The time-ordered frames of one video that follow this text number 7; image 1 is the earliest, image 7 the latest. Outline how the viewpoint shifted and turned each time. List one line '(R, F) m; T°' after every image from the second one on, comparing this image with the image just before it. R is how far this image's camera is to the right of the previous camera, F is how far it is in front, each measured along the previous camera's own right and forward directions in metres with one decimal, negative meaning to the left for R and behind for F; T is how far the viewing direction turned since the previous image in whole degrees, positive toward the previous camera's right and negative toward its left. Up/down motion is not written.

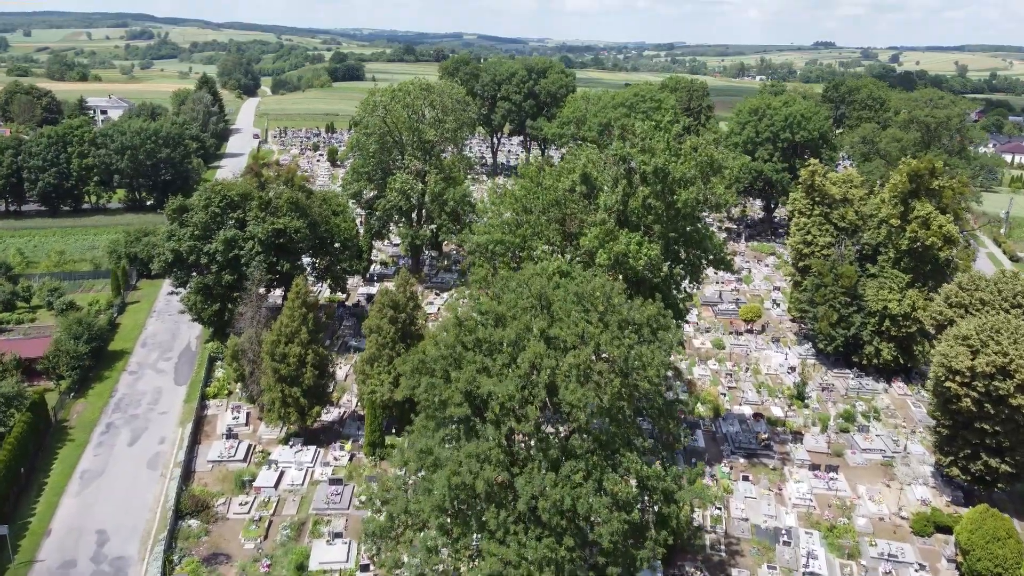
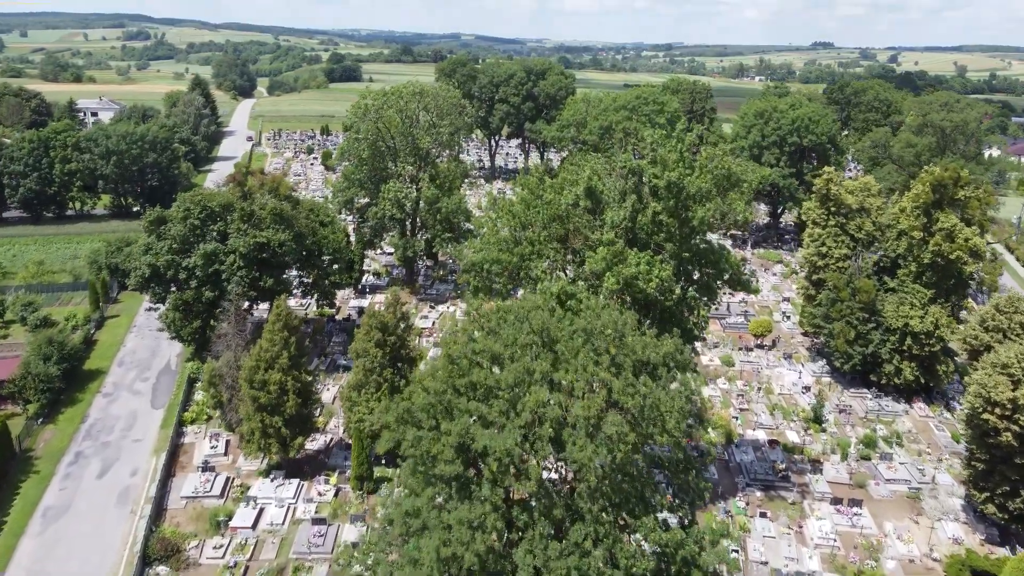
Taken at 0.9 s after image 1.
(0.0, +1.9) m; 0°
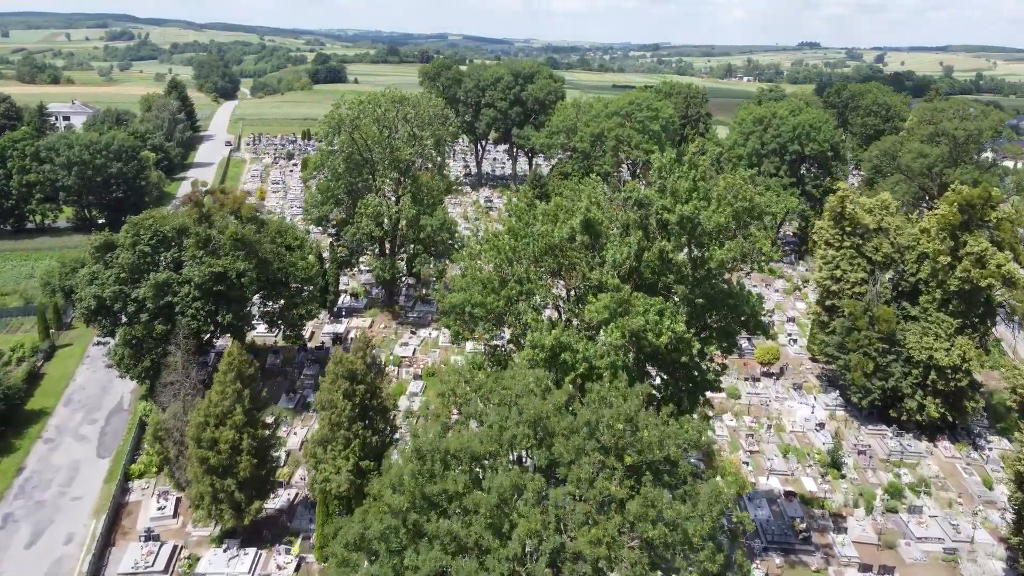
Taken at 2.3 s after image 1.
(+0.1, +3.0) m; +1°
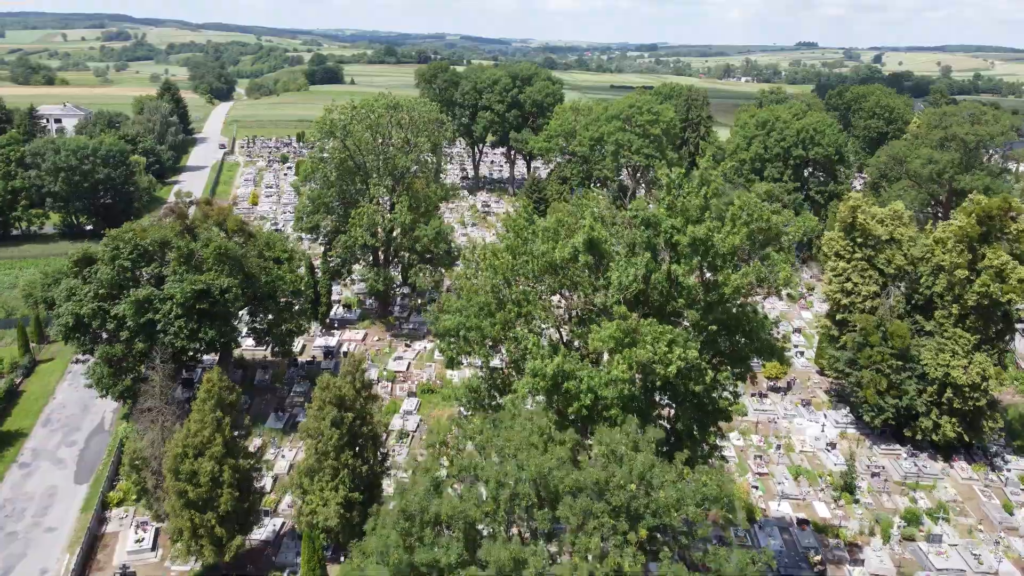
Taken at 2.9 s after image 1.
(0.0, +1.3) m; 0°
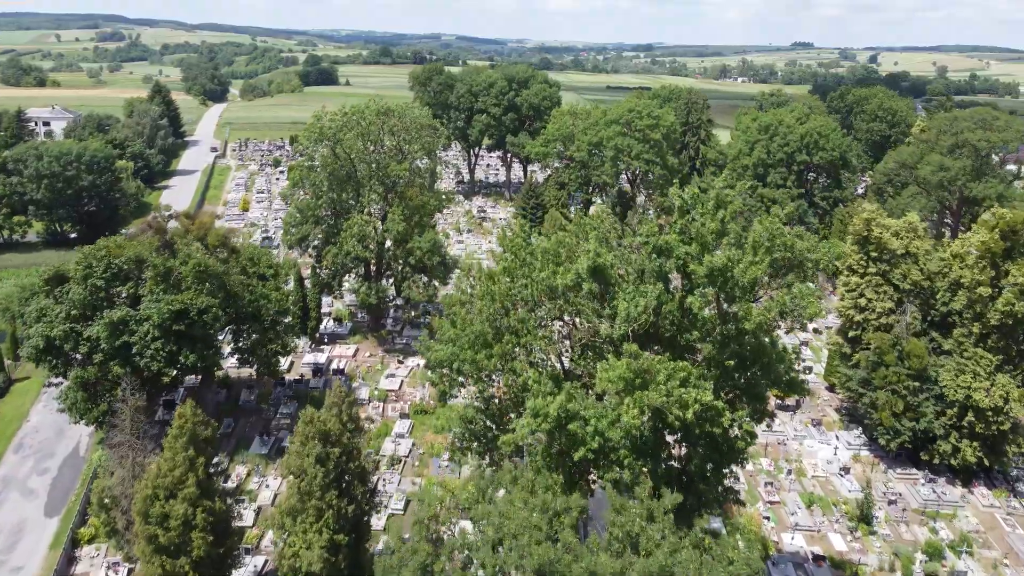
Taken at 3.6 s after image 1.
(0.0, +1.5) m; 0°
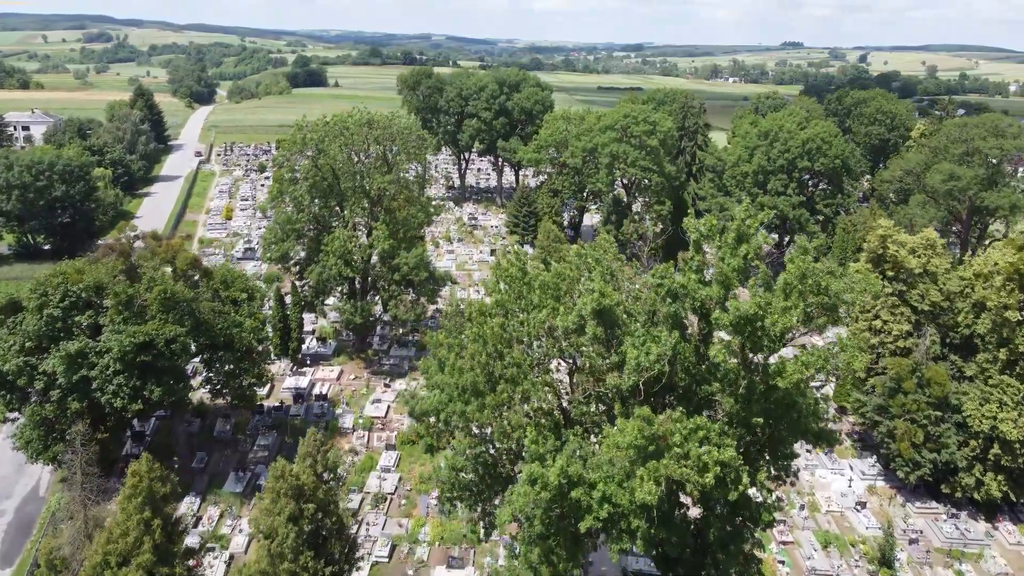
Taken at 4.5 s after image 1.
(0.0, +1.9) m; +1°
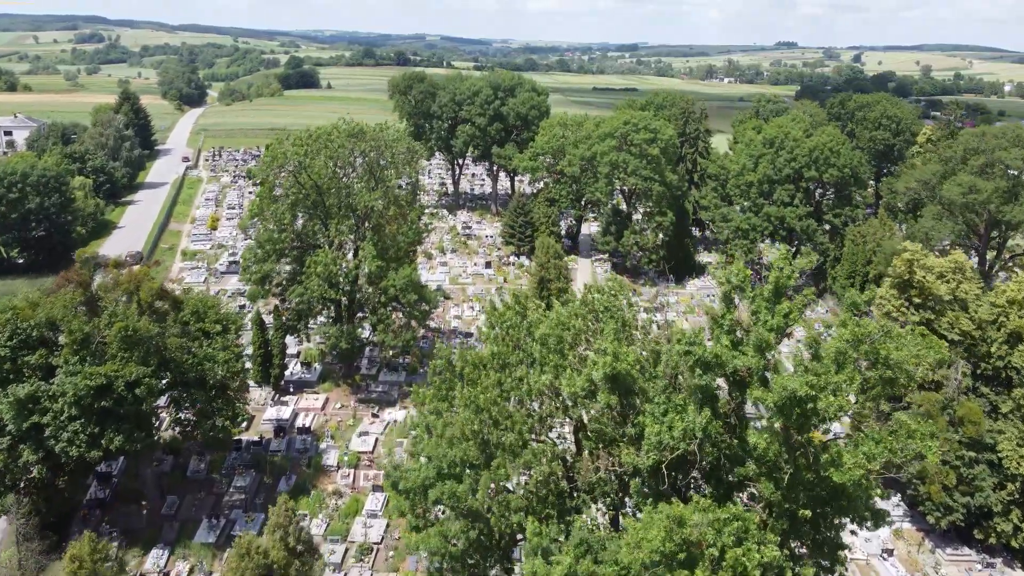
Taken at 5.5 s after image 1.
(0.0, +2.1) m; 0°
